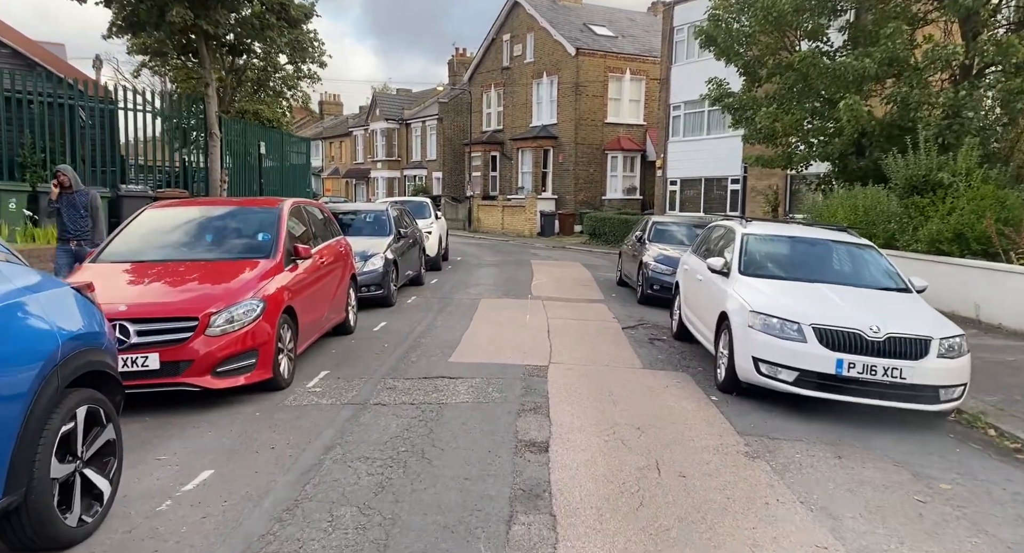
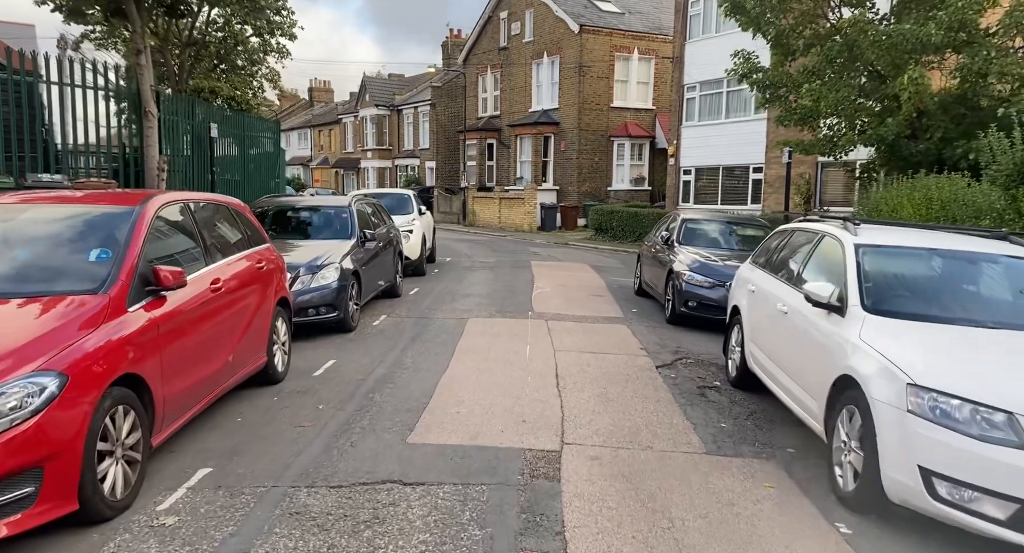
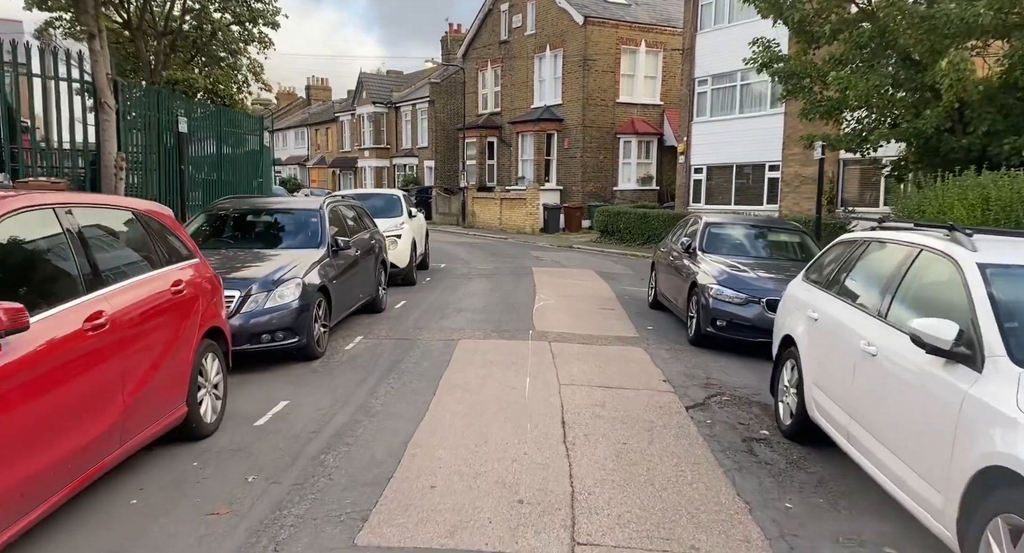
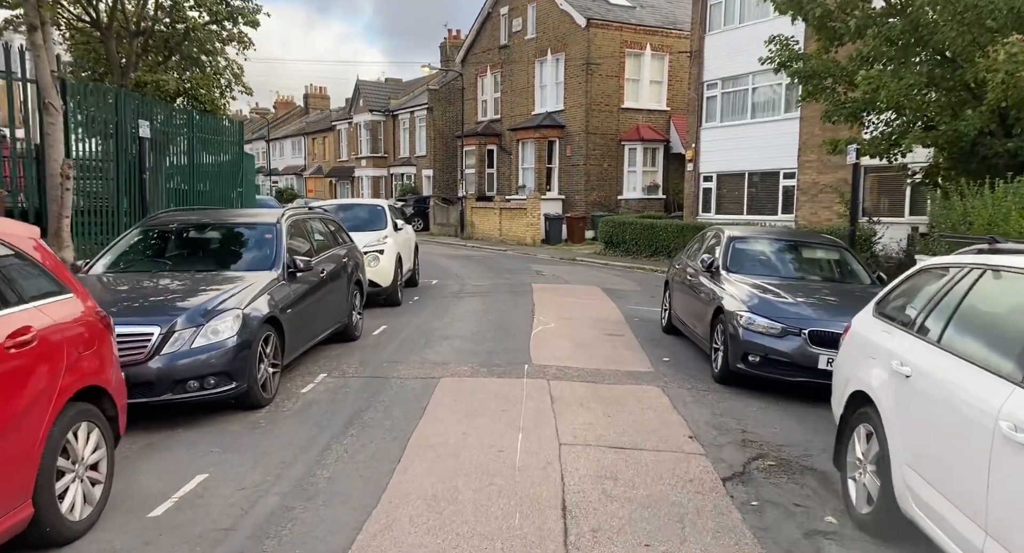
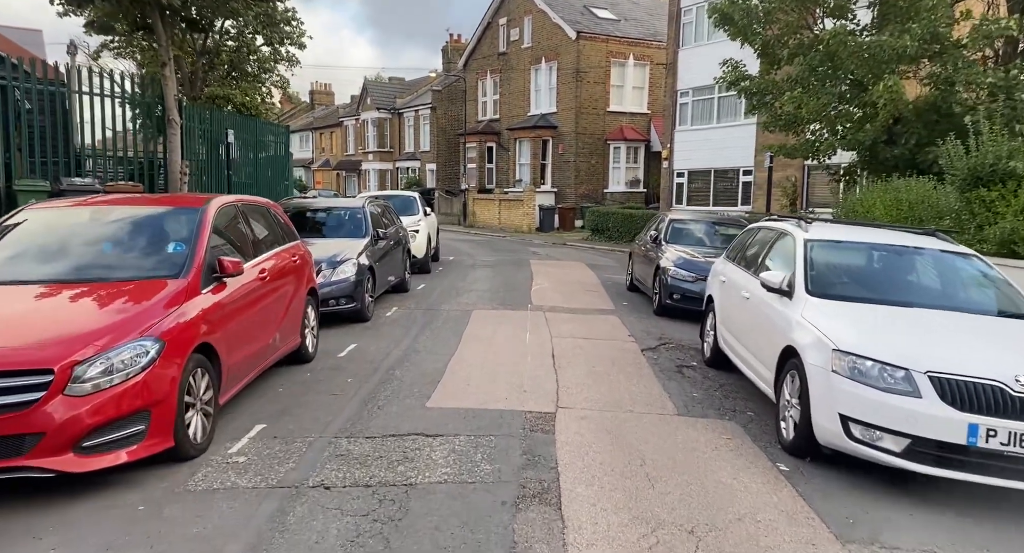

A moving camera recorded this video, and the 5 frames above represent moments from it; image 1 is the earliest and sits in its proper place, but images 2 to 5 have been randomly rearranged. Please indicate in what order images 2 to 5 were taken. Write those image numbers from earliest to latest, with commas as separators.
5, 2, 3, 4
